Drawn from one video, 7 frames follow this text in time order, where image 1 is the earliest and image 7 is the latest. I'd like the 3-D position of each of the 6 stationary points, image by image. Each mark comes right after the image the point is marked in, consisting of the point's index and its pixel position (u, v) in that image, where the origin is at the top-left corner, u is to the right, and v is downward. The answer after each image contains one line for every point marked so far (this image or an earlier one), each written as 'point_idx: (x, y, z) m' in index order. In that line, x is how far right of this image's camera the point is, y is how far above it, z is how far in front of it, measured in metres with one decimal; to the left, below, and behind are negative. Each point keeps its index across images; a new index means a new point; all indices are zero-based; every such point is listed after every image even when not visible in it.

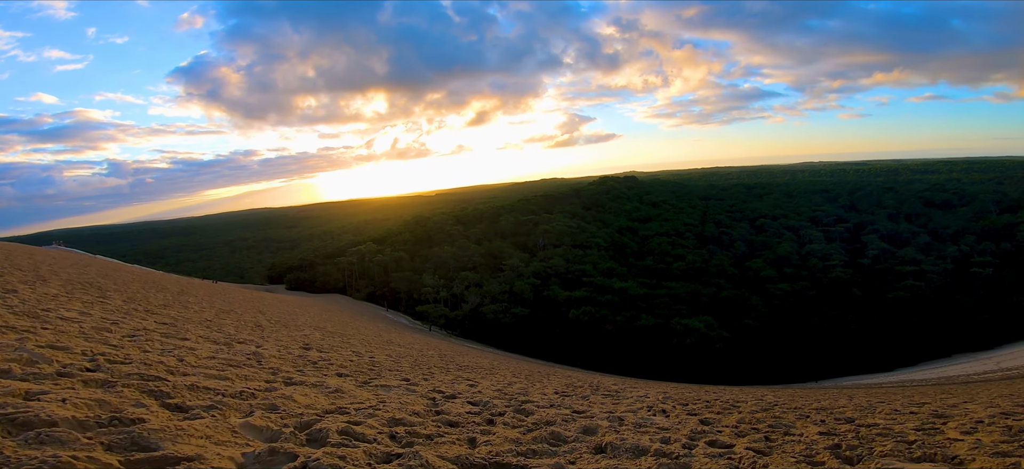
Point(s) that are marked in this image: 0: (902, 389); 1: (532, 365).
0: (+13.1, -5.1, +17.0) m
1: (+0.9, -4.9, +18.6) m
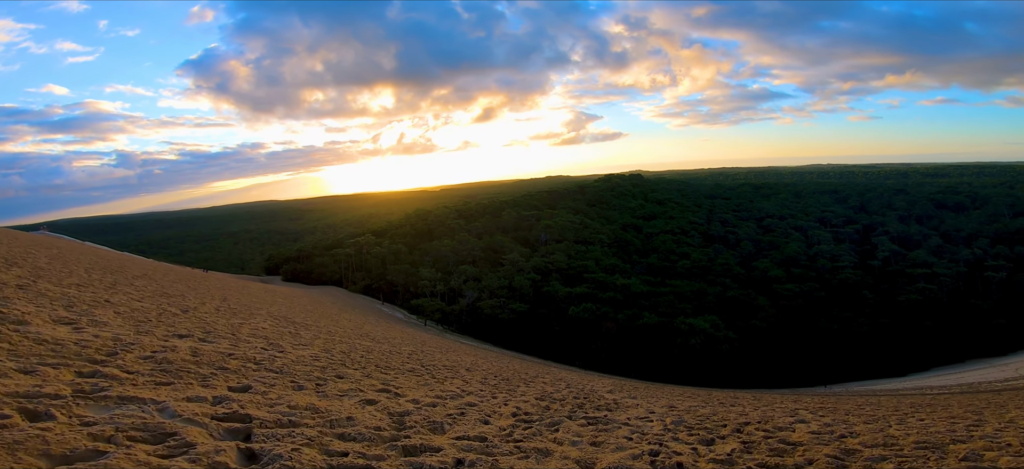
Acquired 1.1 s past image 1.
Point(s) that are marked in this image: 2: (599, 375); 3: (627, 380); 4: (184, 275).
0: (+12.8, -5.0, +15.8) m
1: (+0.7, -4.6, +17.5) m
2: (+3.5, -5.5, +19.4) m
3: (+4.3, -5.4, +18.4) m
4: (-13.0, -1.6, +19.9) m
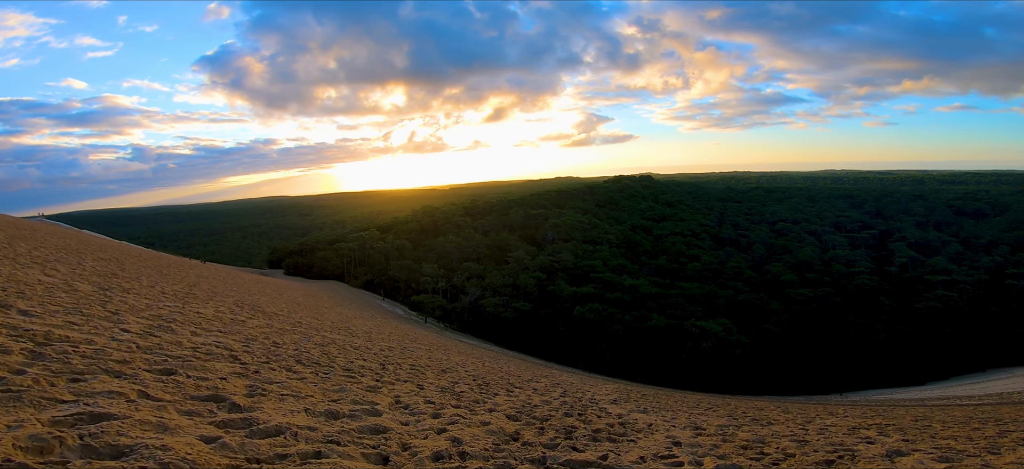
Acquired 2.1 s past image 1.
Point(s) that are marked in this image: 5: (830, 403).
0: (+12.8, -5.0, +14.6) m
1: (+0.6, -4.4, +16.5) m
2: (+3.4, -5.3, +18.3) m
3: (+4.2, -5.2, +17.3) m
4: (-12.9, -1.1, +19.1) m
5: (+9.5, -5.1, +15.2) m
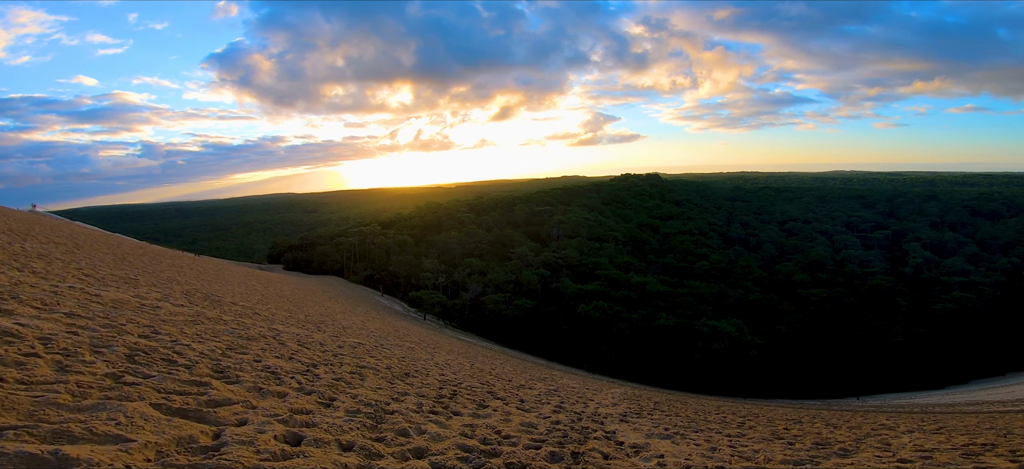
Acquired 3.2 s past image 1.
0: (+12.7, -4.8, +13.3) m
1: (+0.6, -4.1, +15.4) m
2: (+3.4, -5.1, +17.2) m
3: (+4.2, -5.0, +16.1) m
4: (-12.9, -0.7, +18.2) m
5: (+9.4, -4.9, +14.0) m
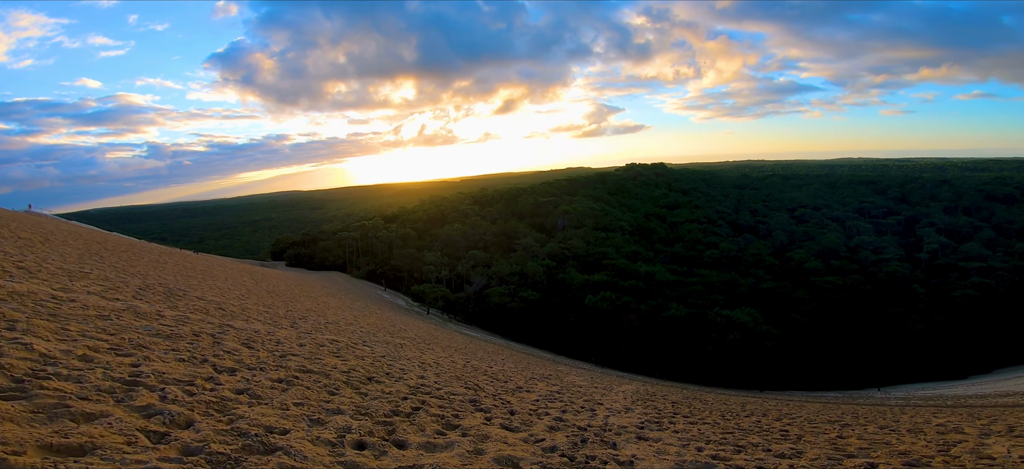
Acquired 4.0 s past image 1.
0: (+12.8, -4.3, +12.4) m
1: (+0.7, -3.7, +14.6) m
2: (+3.6, -4.6, +16.4) m
3: (+4.3, -4.5, +15.3) m
4: (-12.8, -0.5, +17.5) m
5: (+9.6, -4.4, +13.1) m
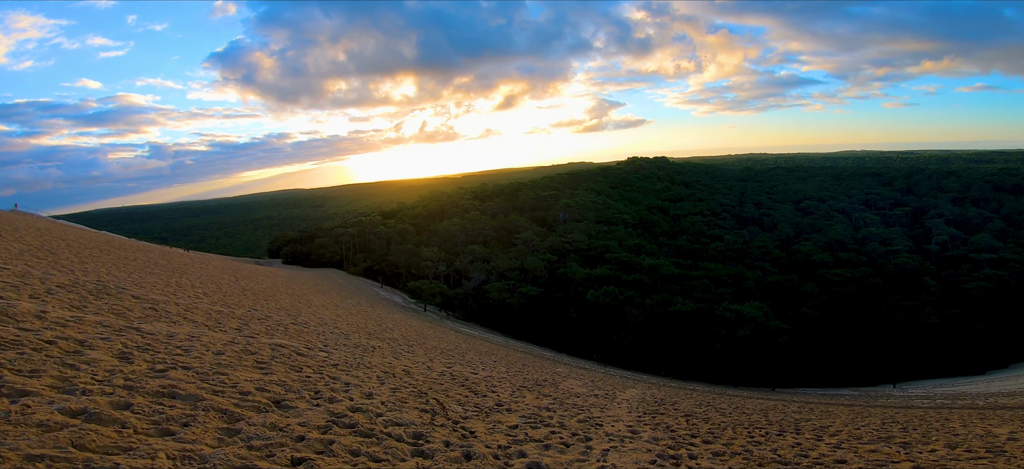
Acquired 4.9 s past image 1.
0: (+12.7, -3.9, +11.4) m
1: (+0.6, -3.5, +13.6) m
2: (+3.5, -4.3, +15.4) m
3: (+4.3, -4.2, +14.3) m
4: (-12.9, -0.4, +16.5) m
5: (+9.5, -4.0, +12.1) m
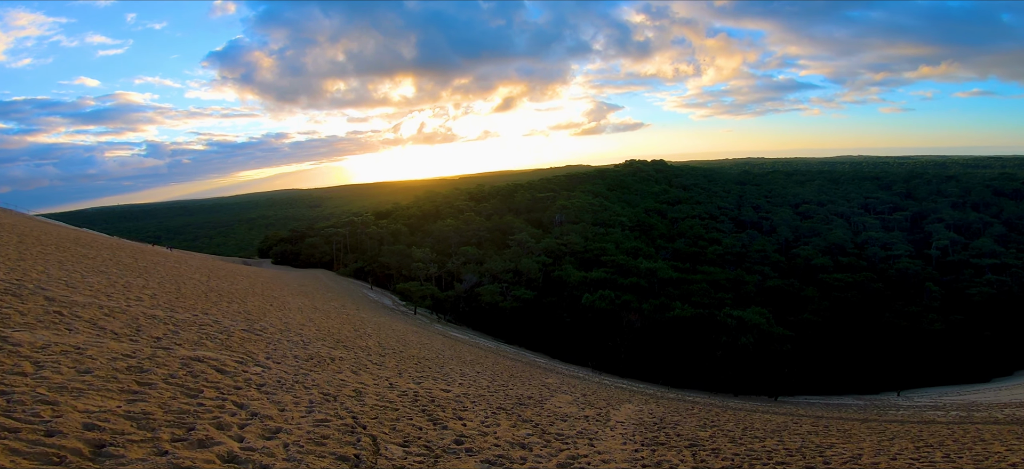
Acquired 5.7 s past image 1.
0: (+12.4, -4.0, +10.6) m
1: (+0.3, -3.5, +12.7) m
2: (+3.2, -4.4, +14.5) m
3: (+3.9, -4.3, +13.5) m
4: (-13.2, -0.3, +15.6) m
5: (+9.2, -4.1, +11.2) m
